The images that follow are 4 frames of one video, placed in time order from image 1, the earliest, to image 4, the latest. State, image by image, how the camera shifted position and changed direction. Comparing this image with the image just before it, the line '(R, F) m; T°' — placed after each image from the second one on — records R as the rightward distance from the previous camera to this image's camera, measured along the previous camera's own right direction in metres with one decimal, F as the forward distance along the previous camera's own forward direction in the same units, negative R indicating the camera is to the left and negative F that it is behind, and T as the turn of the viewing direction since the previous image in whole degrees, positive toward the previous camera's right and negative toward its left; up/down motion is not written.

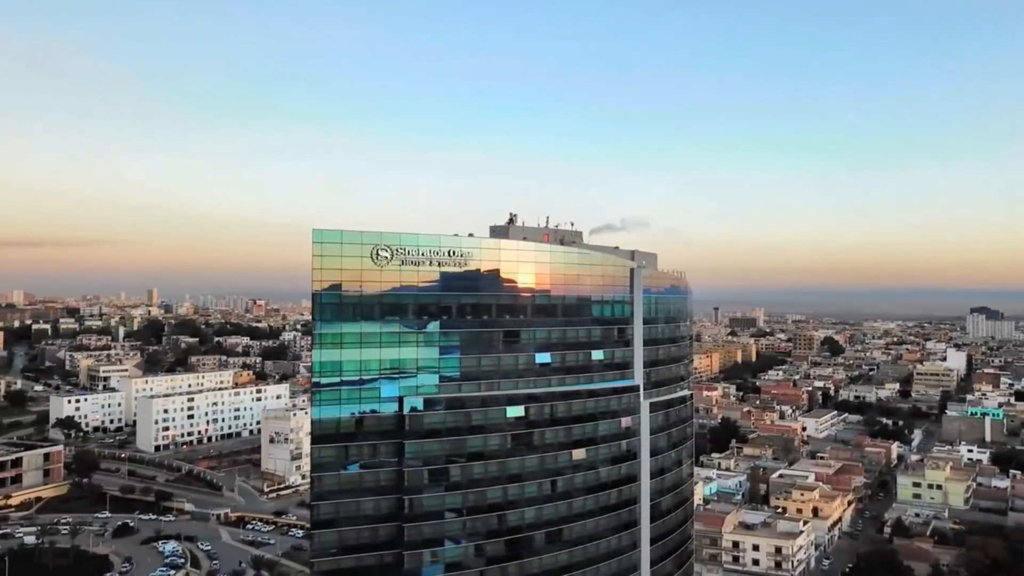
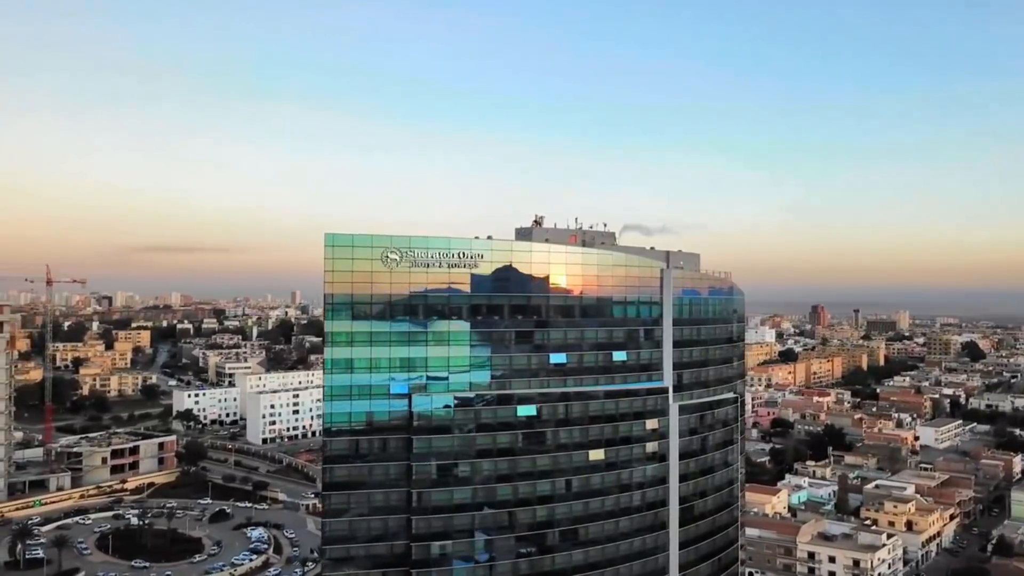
(+3.1, -0.1) m; -8°
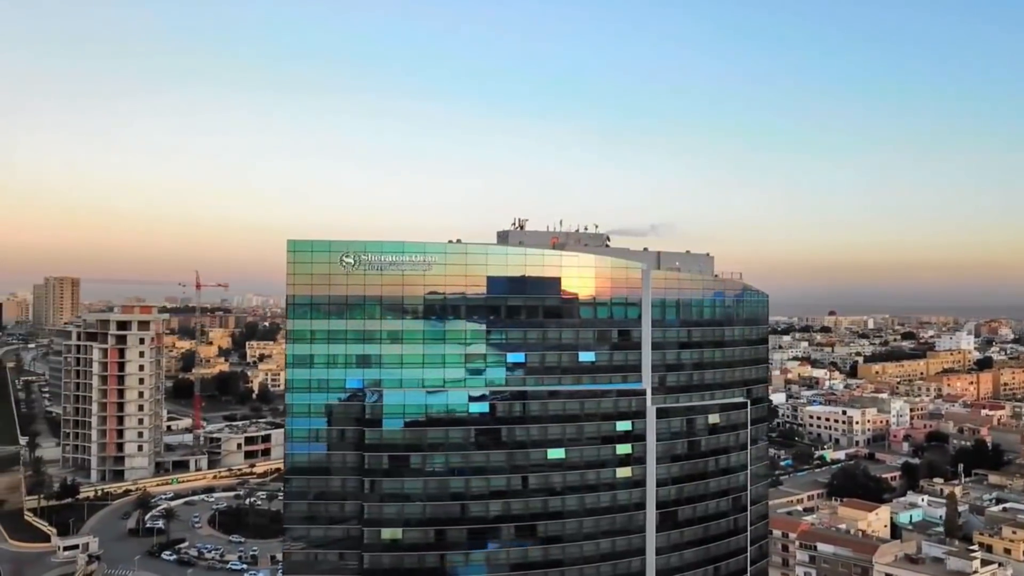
(+6.6, -0.1) m; -12°
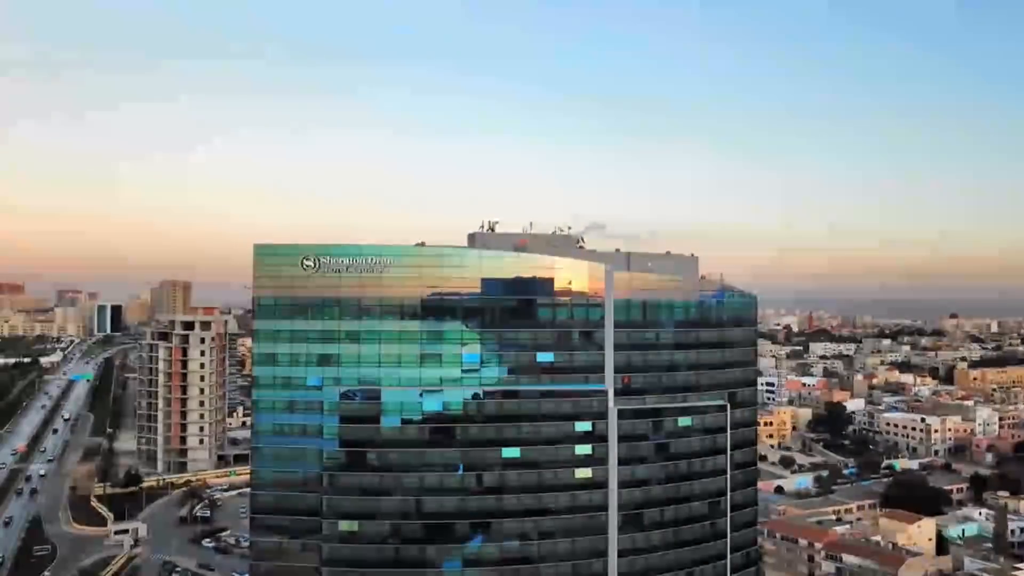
(+4.3, -0.3) m; -6°
